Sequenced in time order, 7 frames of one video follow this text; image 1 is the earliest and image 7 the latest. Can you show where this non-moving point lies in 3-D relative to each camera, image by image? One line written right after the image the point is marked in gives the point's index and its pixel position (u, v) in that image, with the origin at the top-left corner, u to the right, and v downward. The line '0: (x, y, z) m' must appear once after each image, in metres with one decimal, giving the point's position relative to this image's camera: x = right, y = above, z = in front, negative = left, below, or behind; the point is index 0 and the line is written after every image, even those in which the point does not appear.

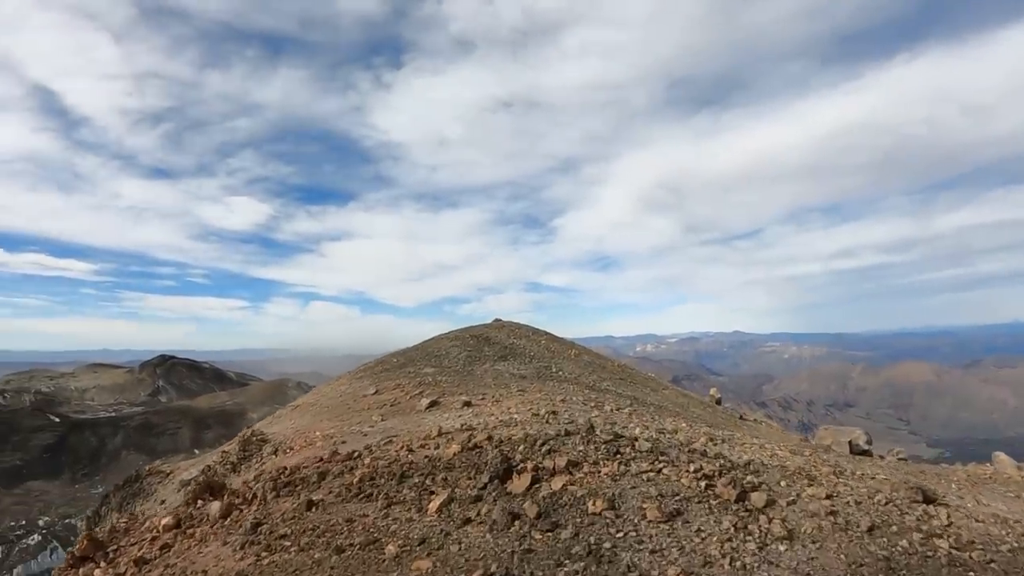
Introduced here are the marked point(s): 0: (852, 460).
0: (+4.5, -2.3, +8.7) m
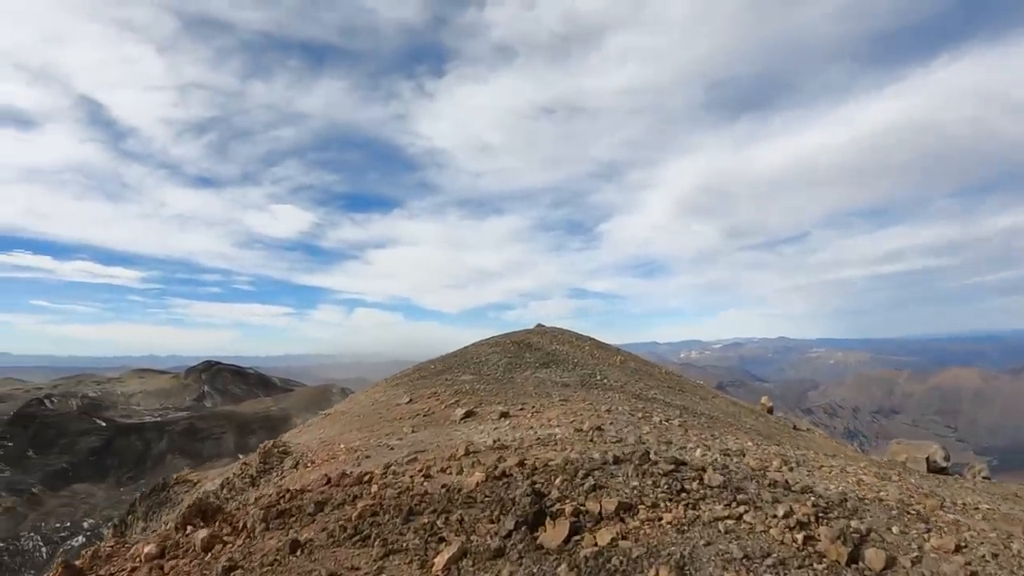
0: (+4.9, -2.3, +7.6) m
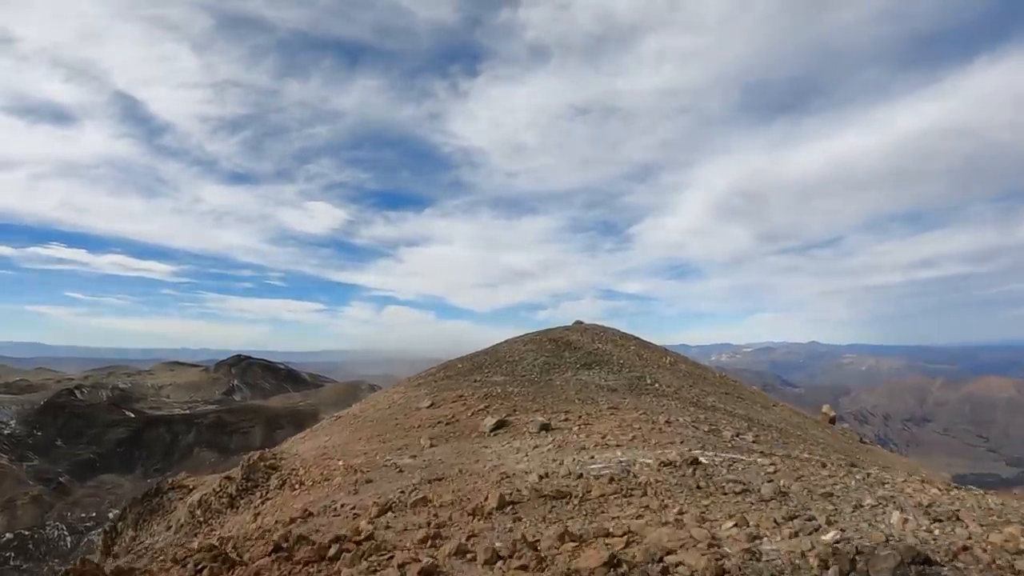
0: (+5.4, -2.1, +6.0) m
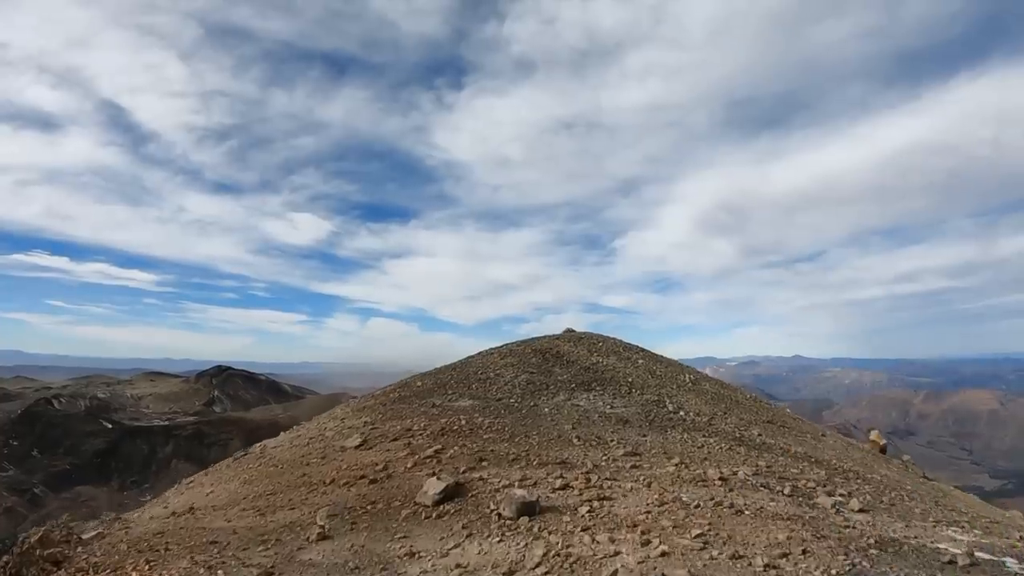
0: (+5.0, -2.3, +6.4) m
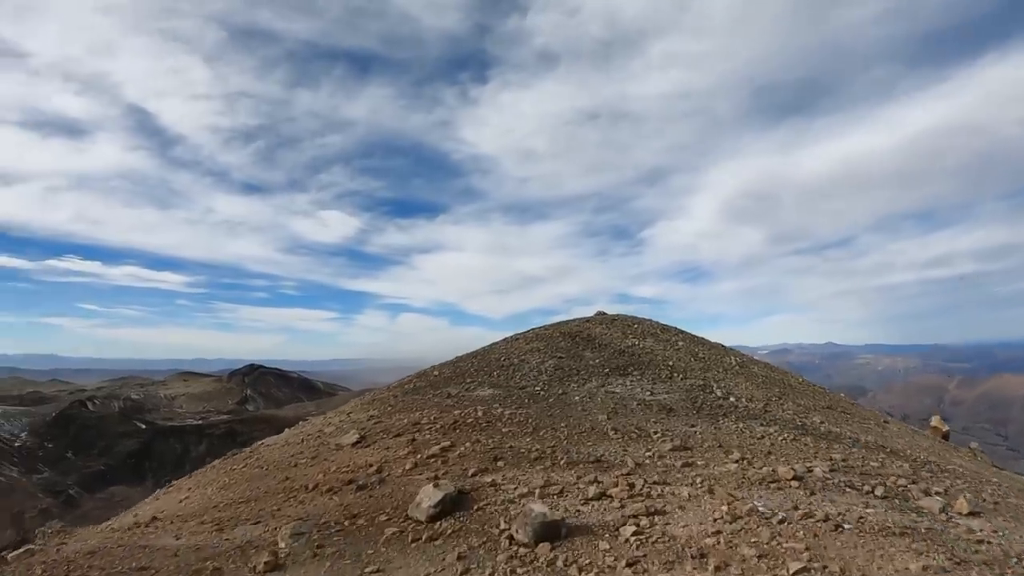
0: (+5.5, -1.9, +5.0) m
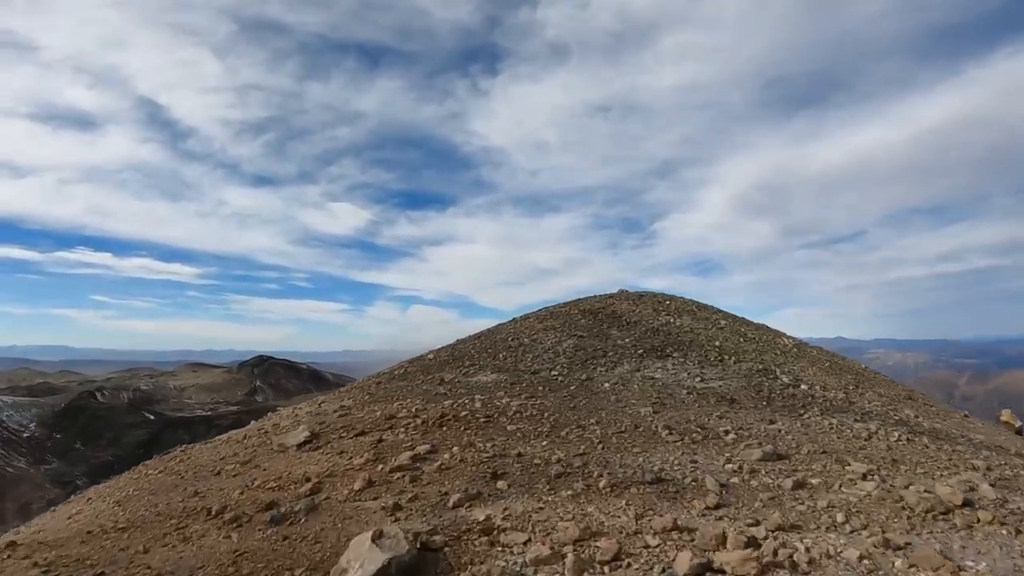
0: (+5.5, -1.8, +4.4) m
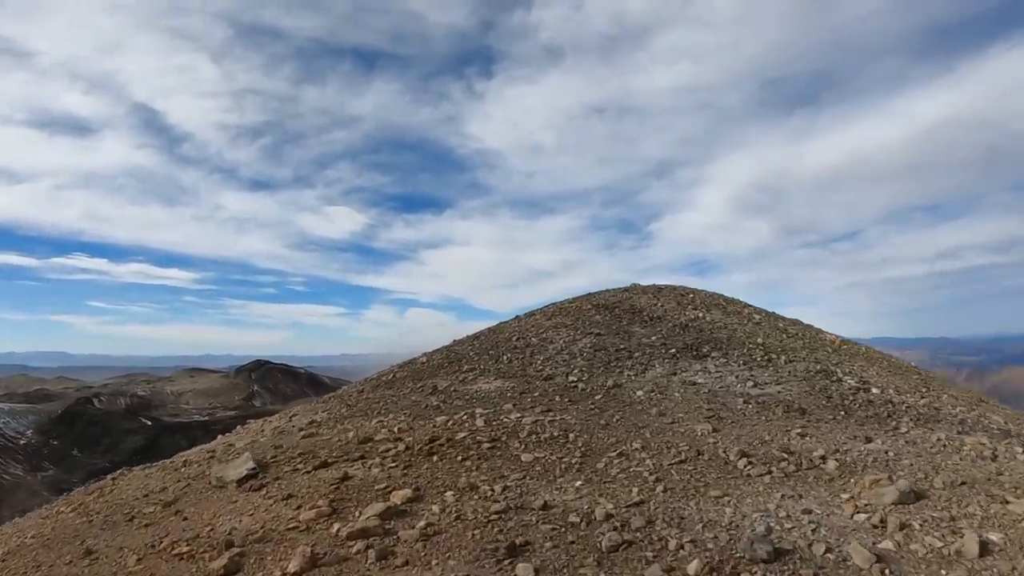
0: (+5.4, -1.7, +4.5) m
